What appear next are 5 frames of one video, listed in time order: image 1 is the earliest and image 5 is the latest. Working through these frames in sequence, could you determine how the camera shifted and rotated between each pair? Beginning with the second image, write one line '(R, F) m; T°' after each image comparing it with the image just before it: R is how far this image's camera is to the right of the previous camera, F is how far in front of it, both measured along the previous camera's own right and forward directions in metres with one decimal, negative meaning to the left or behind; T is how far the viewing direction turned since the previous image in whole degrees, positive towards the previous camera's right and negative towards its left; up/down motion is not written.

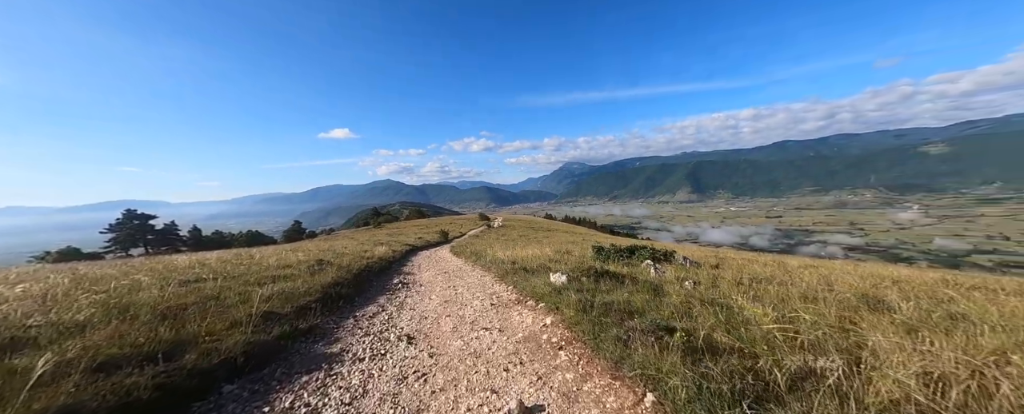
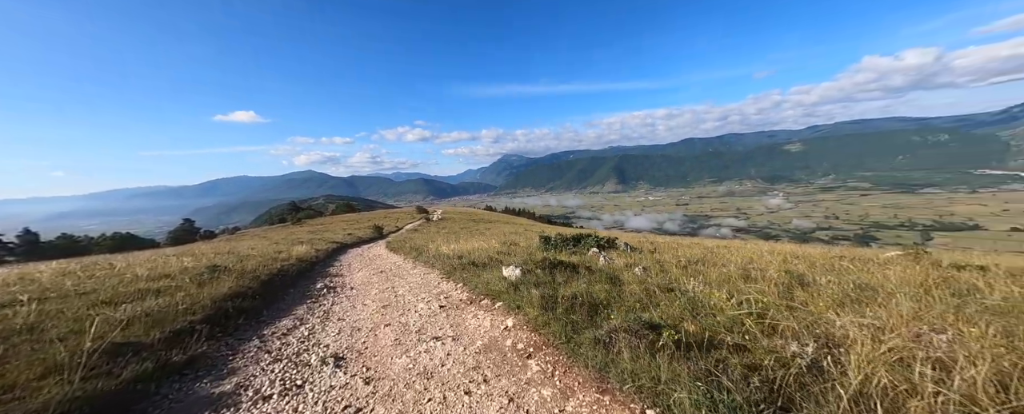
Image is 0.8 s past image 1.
(-0.3, +1.1) m; +11°
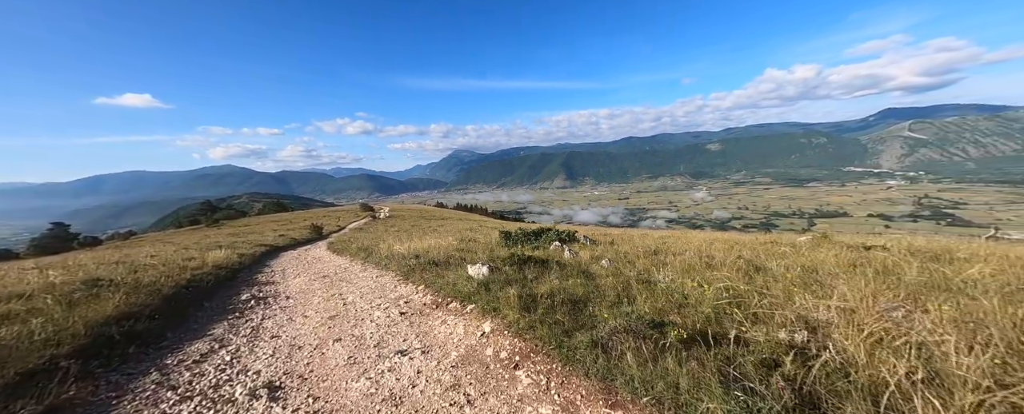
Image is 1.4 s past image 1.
(-0.4, +0.7) m; +9°
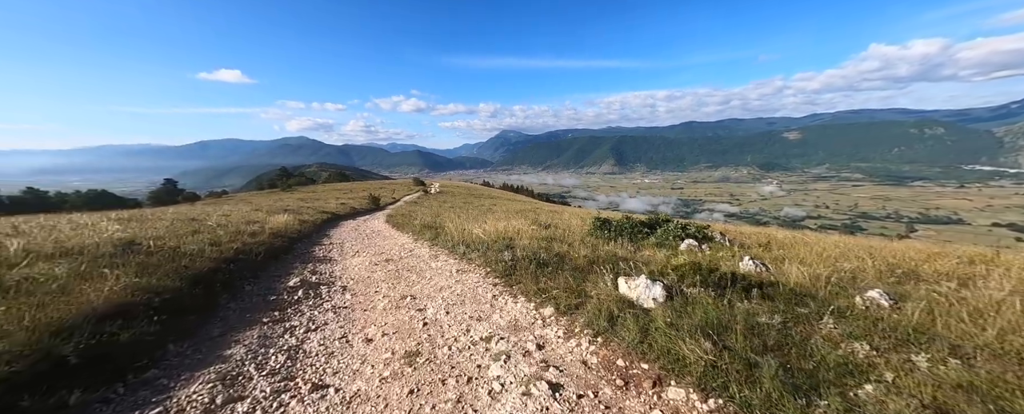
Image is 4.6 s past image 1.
(-2.8, +4.0) m; -8°
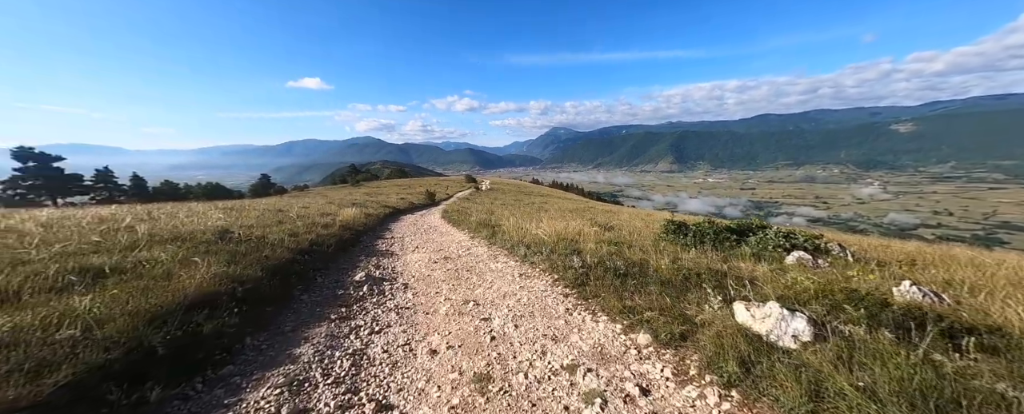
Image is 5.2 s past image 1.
(-0.6, +0.8) m; -9°
